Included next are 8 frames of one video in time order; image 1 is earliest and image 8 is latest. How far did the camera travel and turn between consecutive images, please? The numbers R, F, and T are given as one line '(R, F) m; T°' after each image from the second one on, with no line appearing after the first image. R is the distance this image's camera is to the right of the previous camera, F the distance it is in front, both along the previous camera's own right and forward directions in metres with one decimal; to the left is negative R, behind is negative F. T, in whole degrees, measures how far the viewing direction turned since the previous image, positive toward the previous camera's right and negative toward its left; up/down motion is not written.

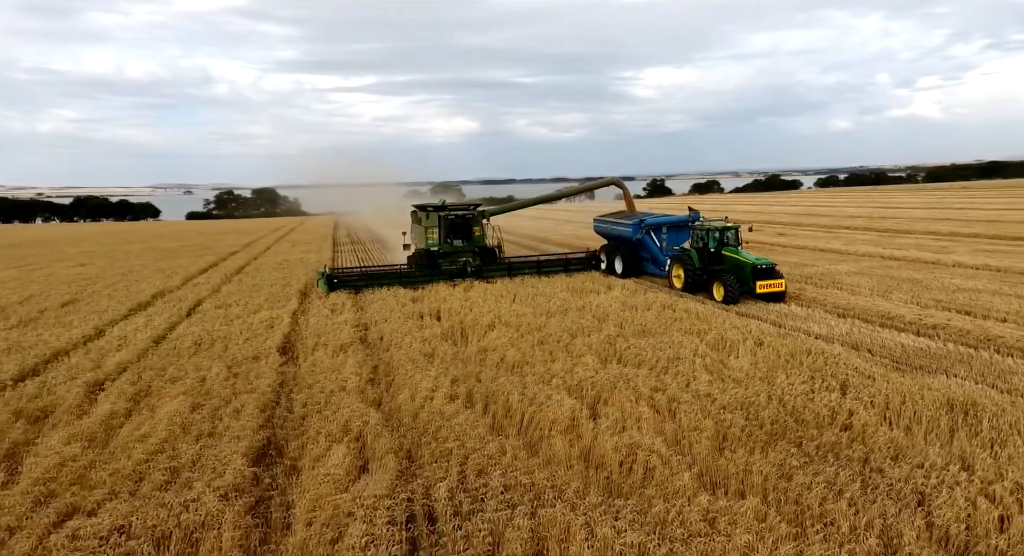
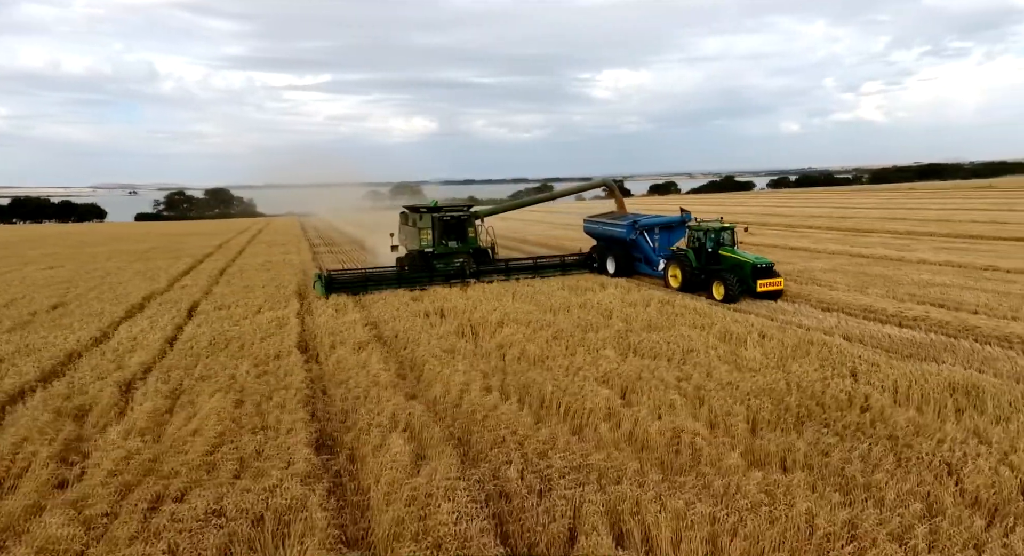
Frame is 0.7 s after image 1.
(-0.6, -0.2) m; +3°
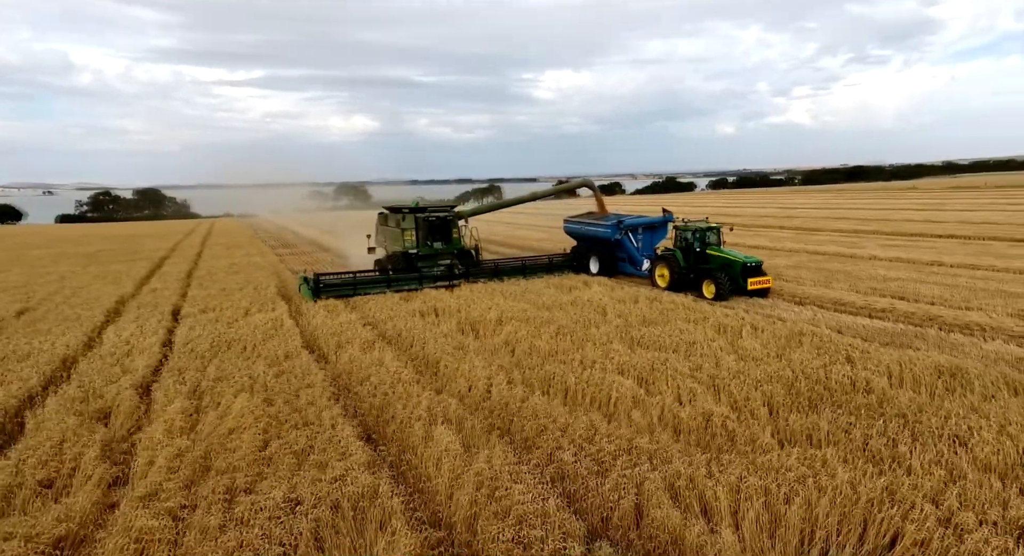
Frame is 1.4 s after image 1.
(-0.7, -0.2) m; +4°
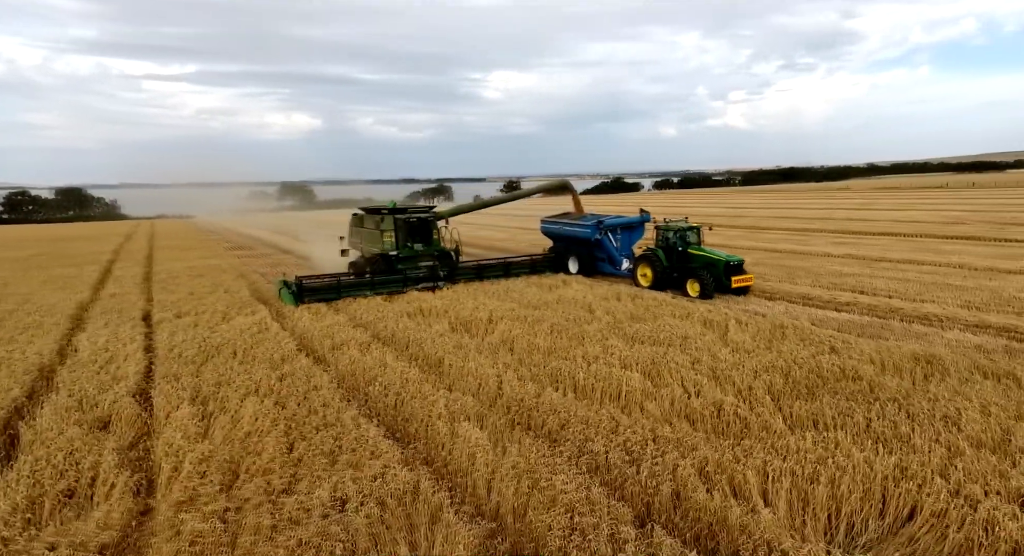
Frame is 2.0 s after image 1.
(-0.5, -0.1) m; +4°
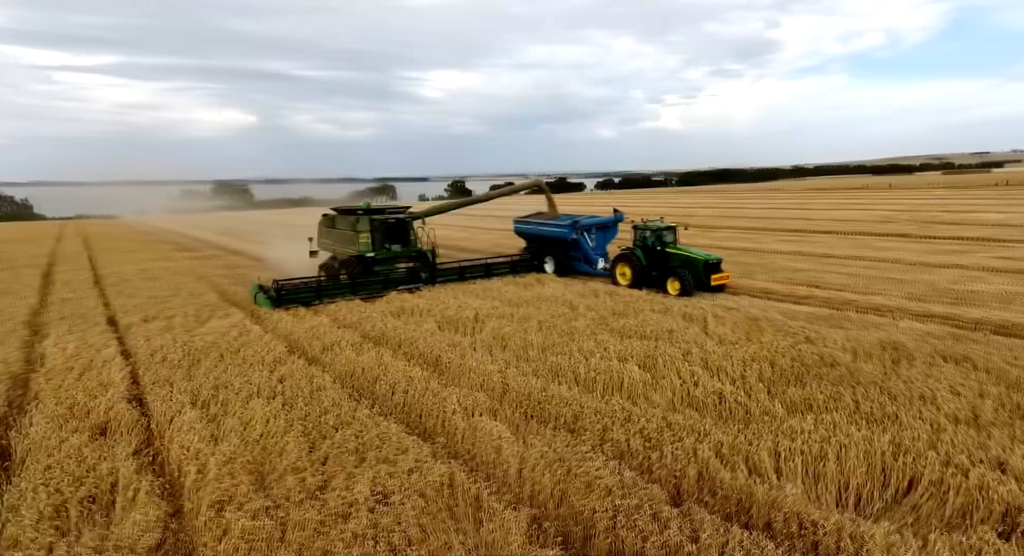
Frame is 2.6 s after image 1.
(-0.5, -0.1) m; +5°
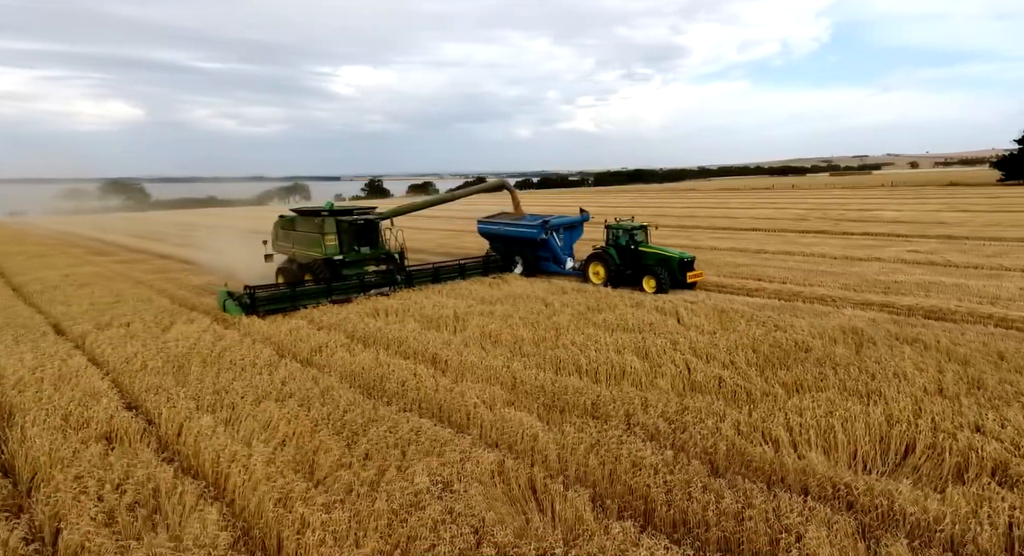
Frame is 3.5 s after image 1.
(-0.8, -0.1) m; +6°
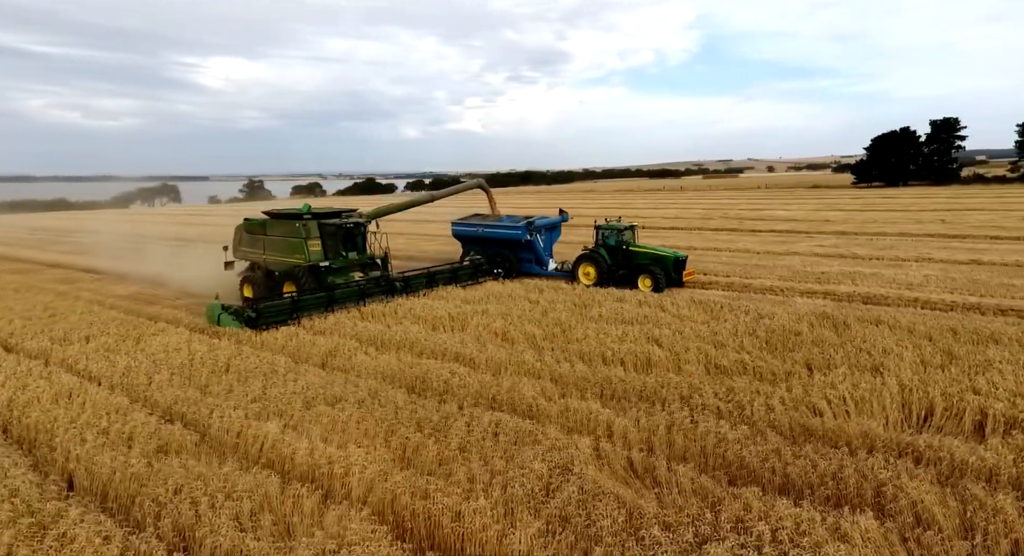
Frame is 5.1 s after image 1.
(-1.3, -0.1) m; +8°
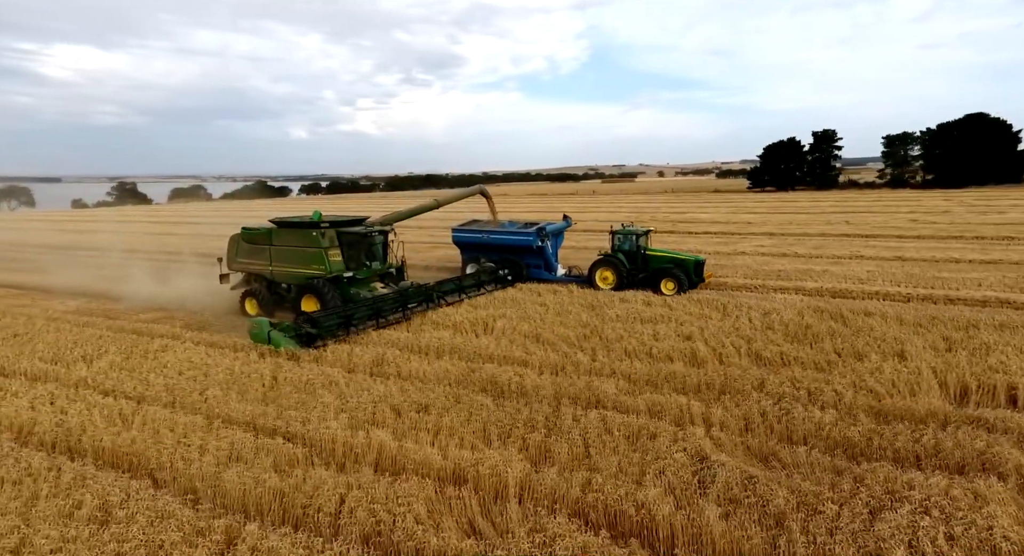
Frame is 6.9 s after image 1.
(-1.5, -0.2) m; +7°
